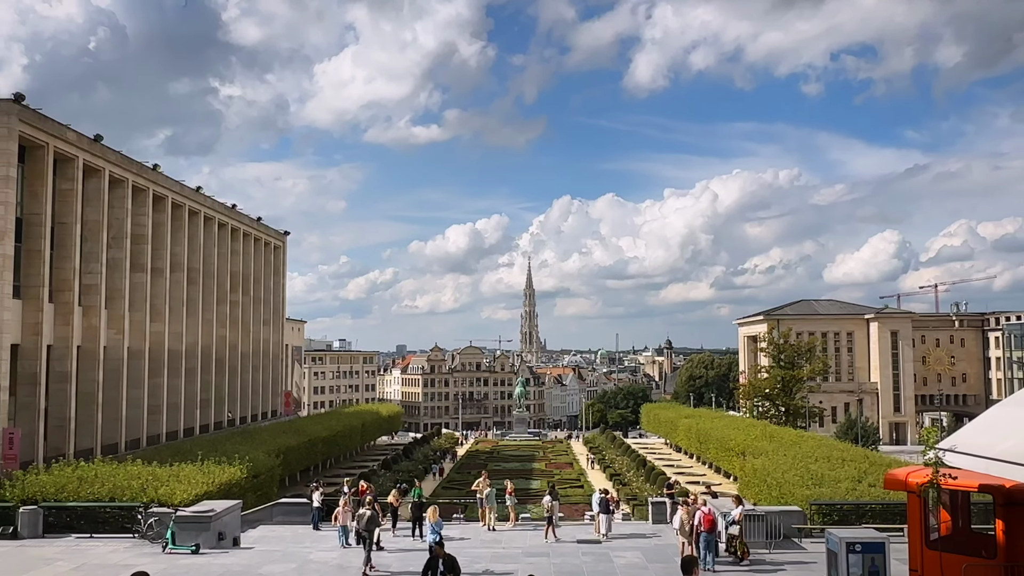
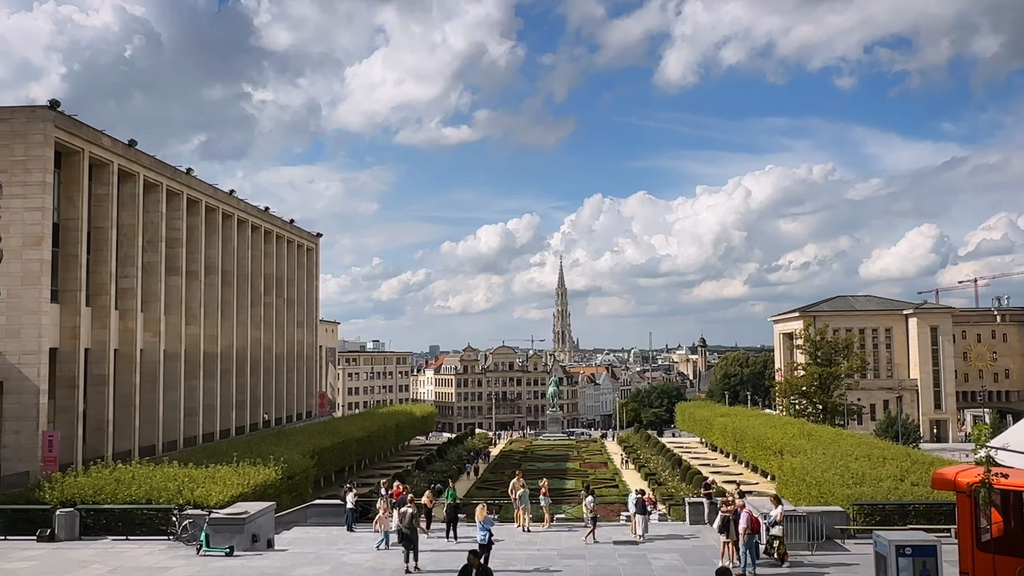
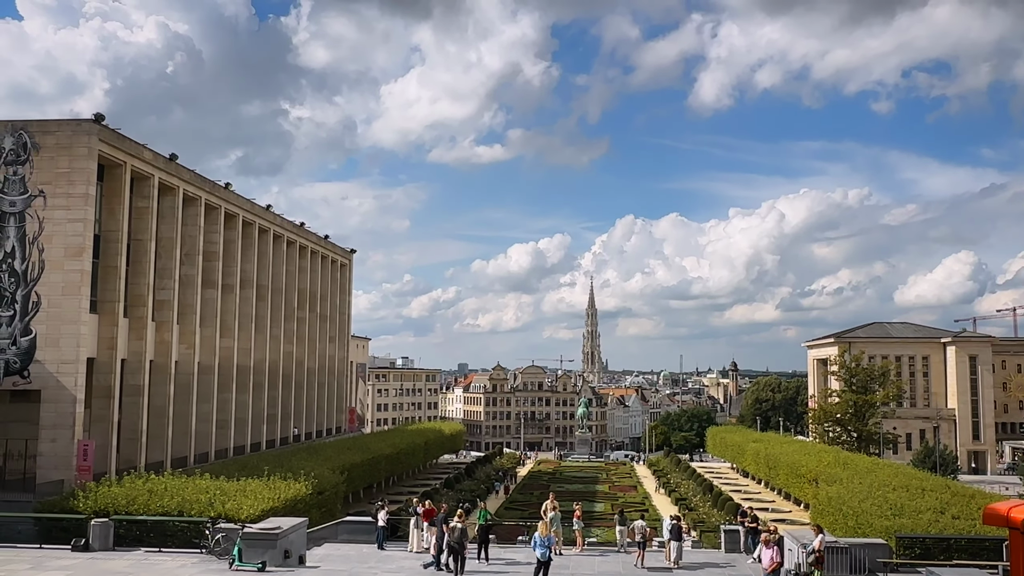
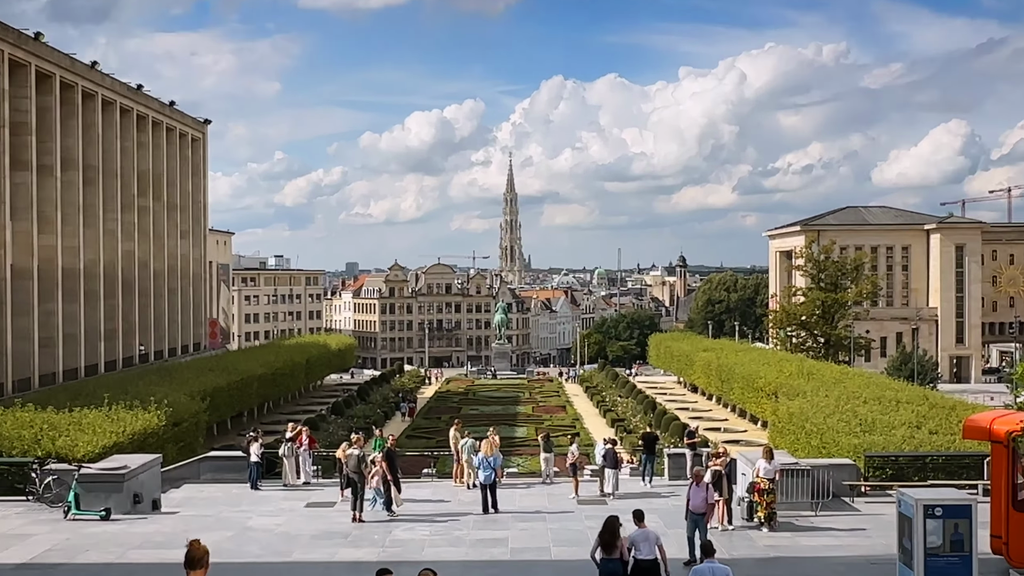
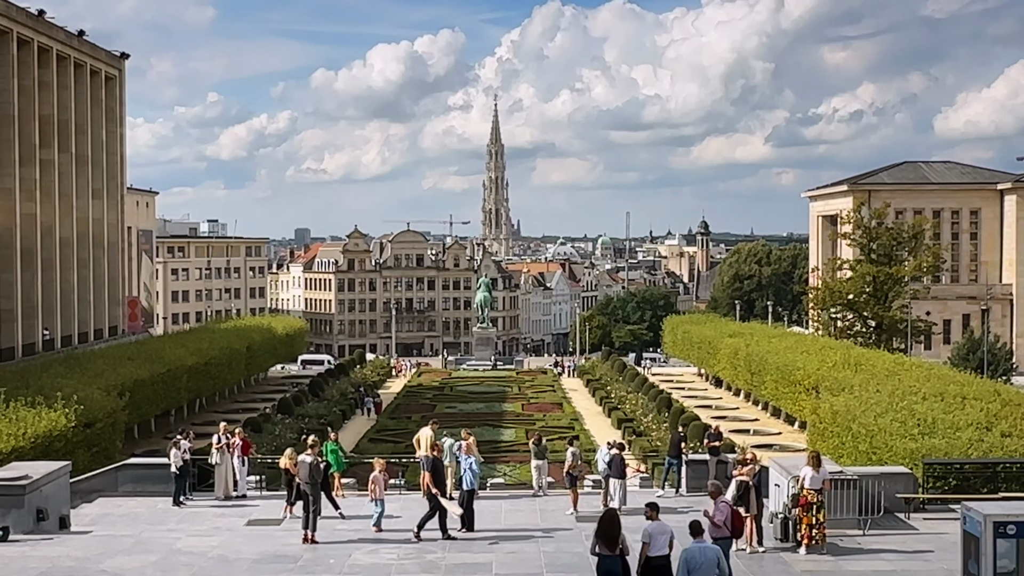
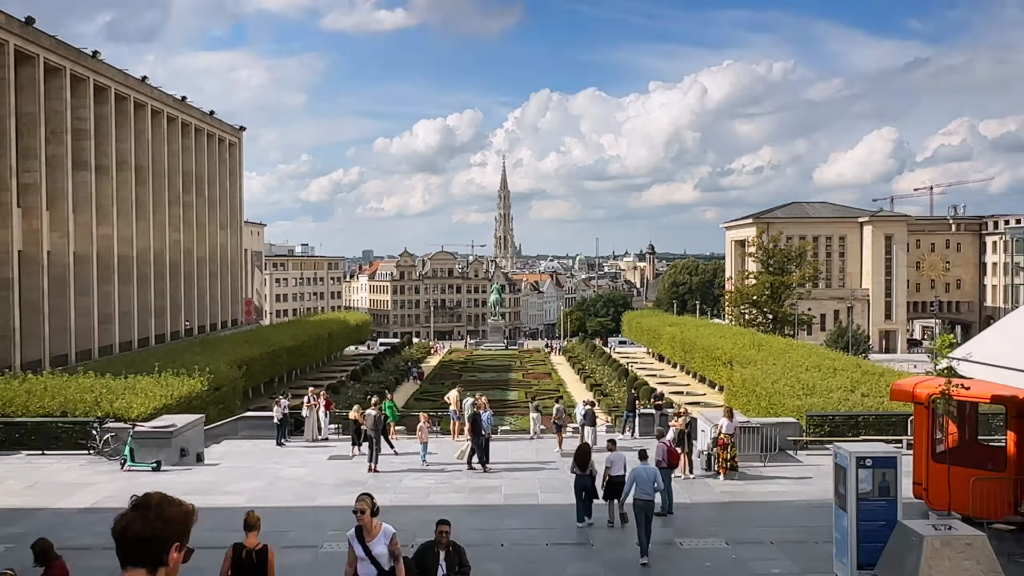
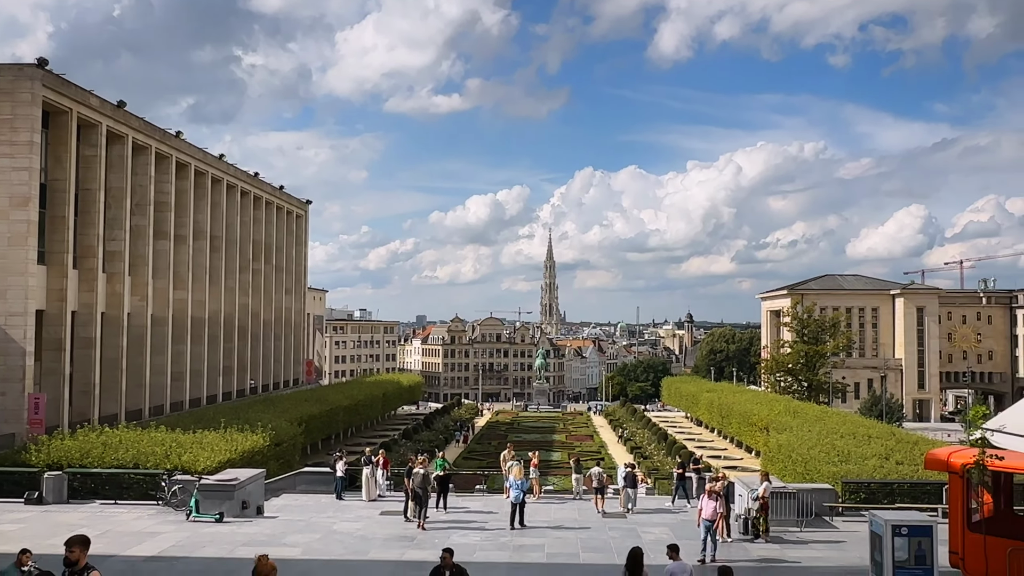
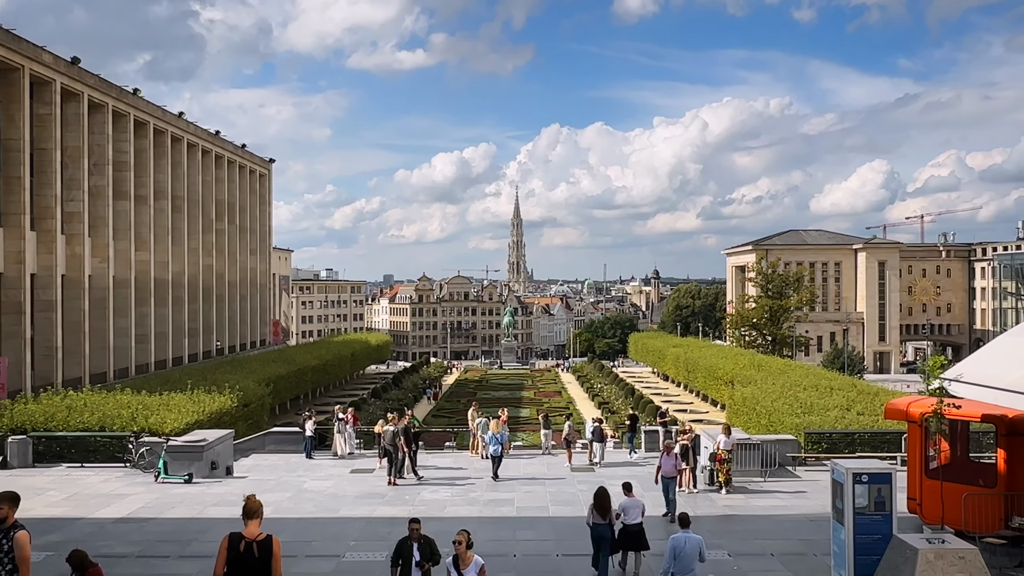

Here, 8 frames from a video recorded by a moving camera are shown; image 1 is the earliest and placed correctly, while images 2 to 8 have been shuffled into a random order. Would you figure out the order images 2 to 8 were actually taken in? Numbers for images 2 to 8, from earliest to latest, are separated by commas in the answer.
2, 3, 7, 8, 4, 5, 6
